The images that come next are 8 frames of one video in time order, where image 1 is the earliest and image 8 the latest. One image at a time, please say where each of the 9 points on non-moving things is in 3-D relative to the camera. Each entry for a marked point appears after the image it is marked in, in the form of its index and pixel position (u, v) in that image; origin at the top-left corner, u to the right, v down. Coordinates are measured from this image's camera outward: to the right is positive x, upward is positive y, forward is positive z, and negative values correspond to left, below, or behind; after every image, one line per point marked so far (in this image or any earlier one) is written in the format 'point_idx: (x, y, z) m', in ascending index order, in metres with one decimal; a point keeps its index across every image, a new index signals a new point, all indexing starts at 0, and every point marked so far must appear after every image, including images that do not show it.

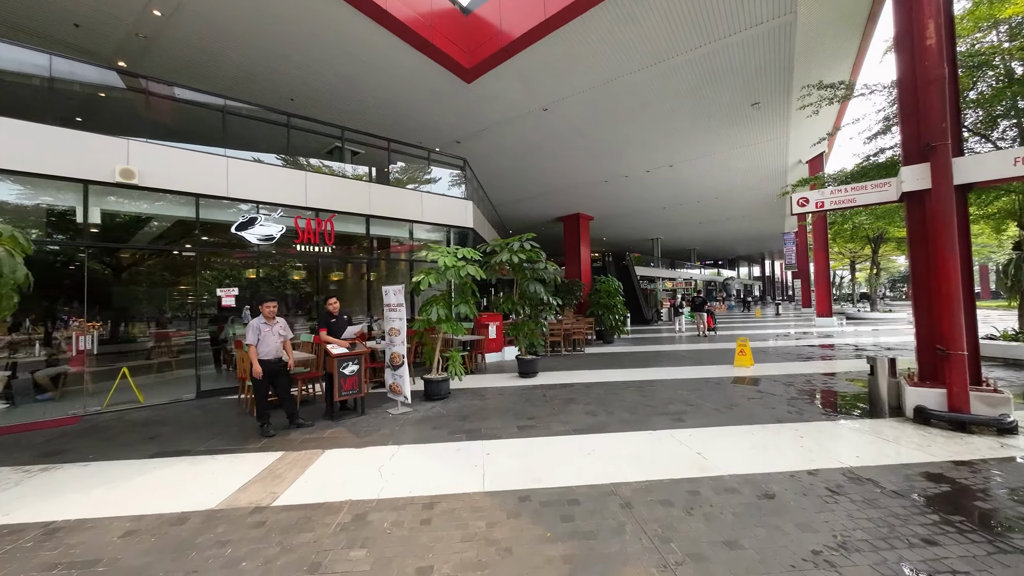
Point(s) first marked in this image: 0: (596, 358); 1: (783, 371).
0: (+2.0, -1.7, +9.3) m
1: (+4.9, -1.5, +7.2) m
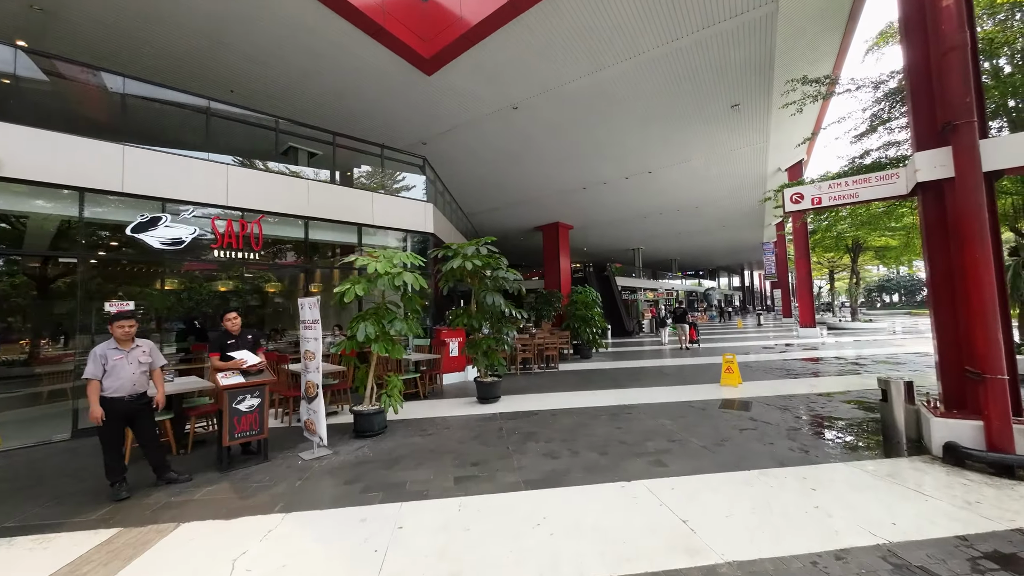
0: (+1.2, -1.9, +8.4) m
1: (+4.3, -1.7, +6.4) m
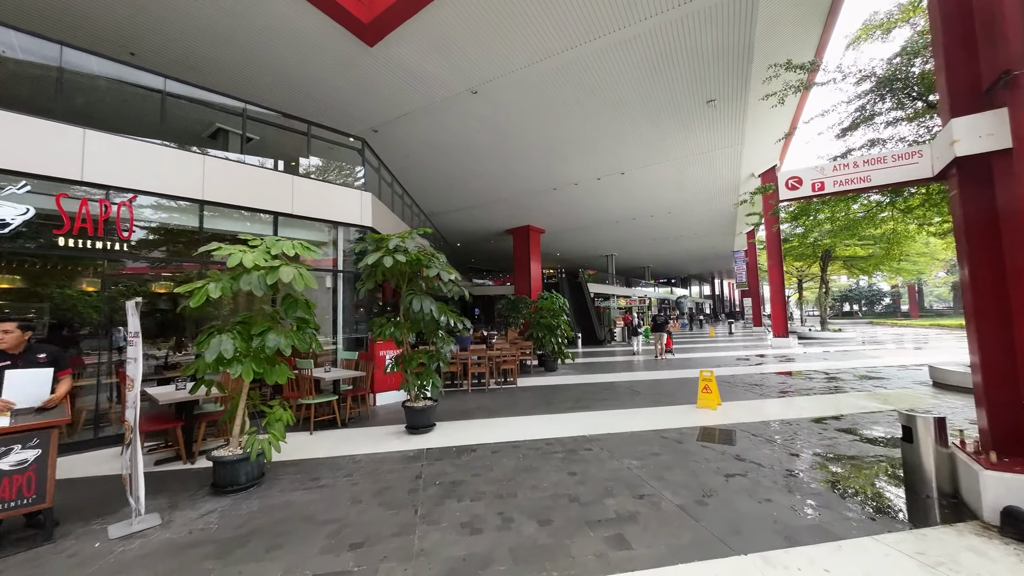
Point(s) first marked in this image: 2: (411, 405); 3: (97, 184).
0: (+0.3, -2.0, +7.3) m
1: (+3.4, -1.8, +5.5) m
2: (-1.2, -1.5, +4.9) m
3: (-5.3, +1.3, +5.1) m
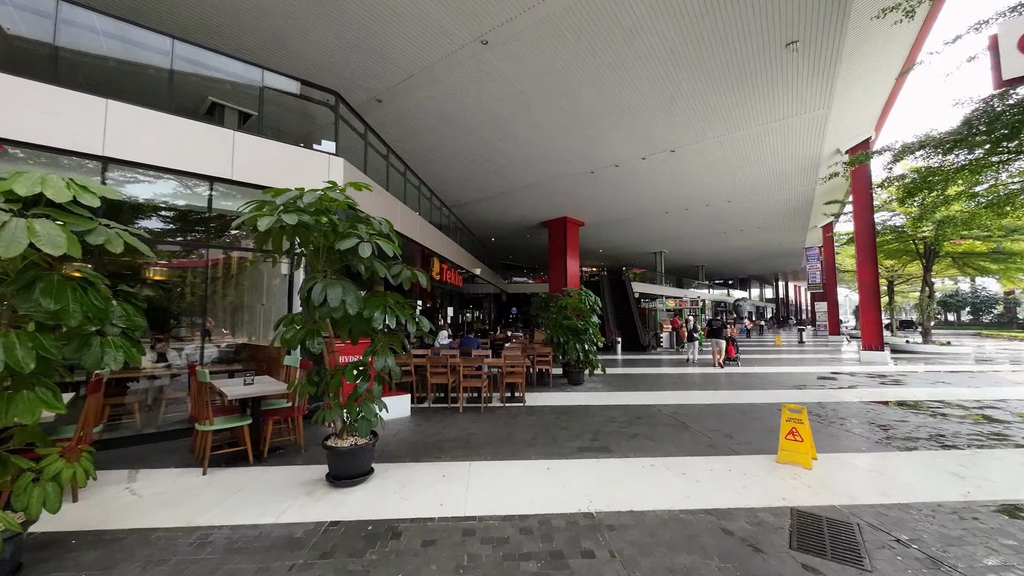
0: (+0.3, -1.9, +5.5) m
1: (+3.2, -1.7, +3.4) m
2: (-1.5, -1.3, +3.3) m
3: (-5.4, +1.5, +4.0) m
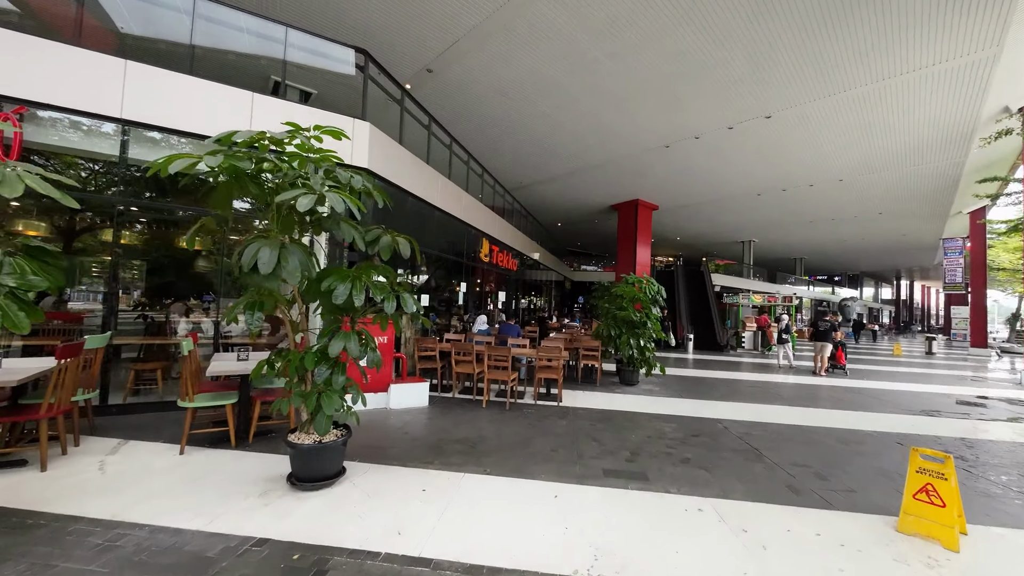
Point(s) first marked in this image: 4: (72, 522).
0: (+0.6, -1.6, +4.7) m
1: (+3.1, -1.7, +2.0) m
2: (-1.5, -1.1, +2.8) m
3: (-5.2, +1.9, +4.1) m
4: (-2.6, -1.4, +2.3) m
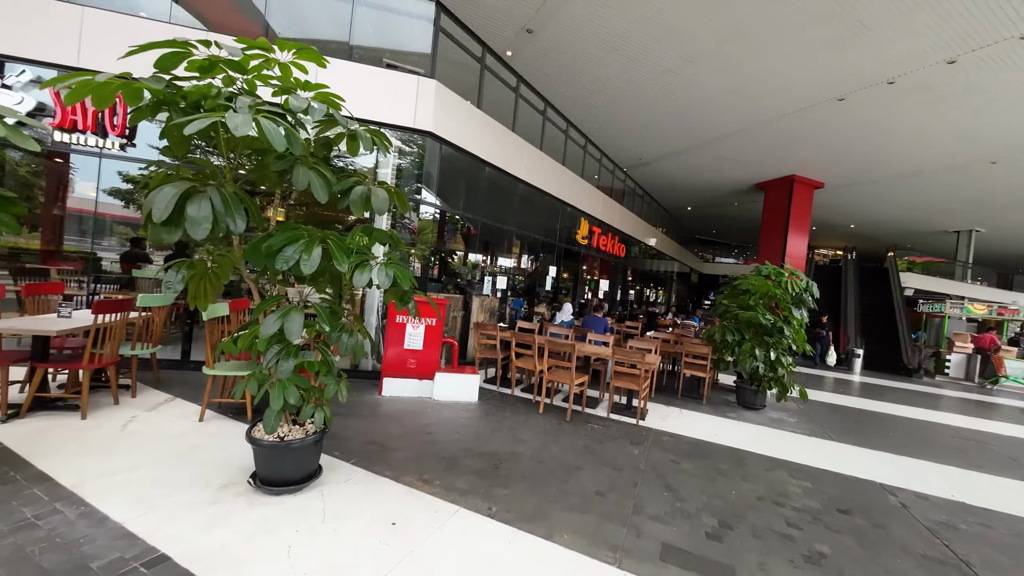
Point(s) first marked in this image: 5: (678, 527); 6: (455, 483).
0: (+1.1, -1.5, +3.5) m
1: (+2.6, -1.7, +0.2) m
2: (-1.5, -0.9, +2.4) m
3: (-4.5, +2.4, +4.6) m
4: (-2.7, -1.1, +2.2) m
5: (+1.1, -1.5, +2.5) m
6: (-0.4, -1.3, +2.7) m
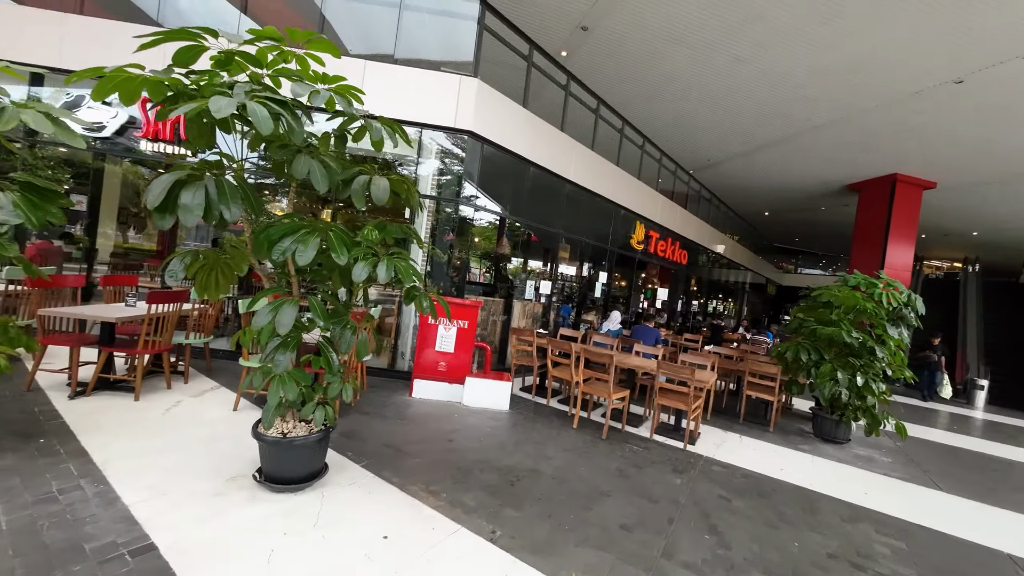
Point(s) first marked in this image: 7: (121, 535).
0: (+1.2, -1.6, +3.1) m
1: (+2.3, -1.7, -0.4) m
2: (-1.4, -0.8, +2.3) m
3: (-4.0, +2.5, +5.0) m
4: (-2.6, -1.0, +2.4) m
5: (+1.1, -1.5, +2.1) m
6: (-0.3, -1.3, +2.5) m
7: (-1.8, -1.1, +1.8) m
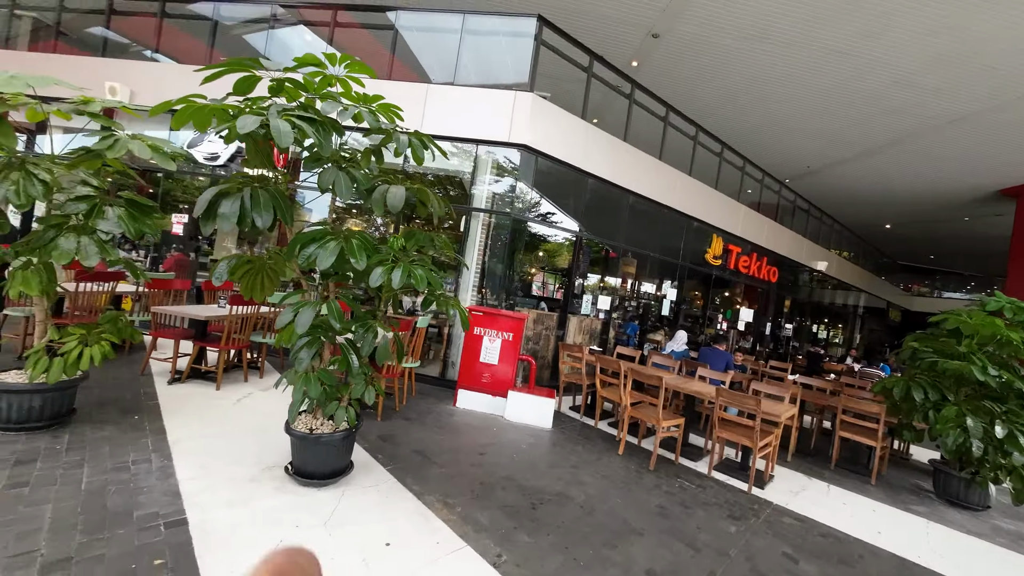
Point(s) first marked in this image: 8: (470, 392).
0: (+1.4, -1.7, +2.7) m
1: (+1.7, -1.7, -1.0) m
2: (-1.3, -0.9, +2.5) m
3: (-3.2, +2.4, +5.7) m
4: (-2.5, -1.0, +2.7) m
5: (+1.1, -1.6, +1.7) m
6: (-0.2, -1.4, +2.4) m
7: (-1.8, -1.1, +2.1) m
8: (-0.5, -1.1, +4.3) m
